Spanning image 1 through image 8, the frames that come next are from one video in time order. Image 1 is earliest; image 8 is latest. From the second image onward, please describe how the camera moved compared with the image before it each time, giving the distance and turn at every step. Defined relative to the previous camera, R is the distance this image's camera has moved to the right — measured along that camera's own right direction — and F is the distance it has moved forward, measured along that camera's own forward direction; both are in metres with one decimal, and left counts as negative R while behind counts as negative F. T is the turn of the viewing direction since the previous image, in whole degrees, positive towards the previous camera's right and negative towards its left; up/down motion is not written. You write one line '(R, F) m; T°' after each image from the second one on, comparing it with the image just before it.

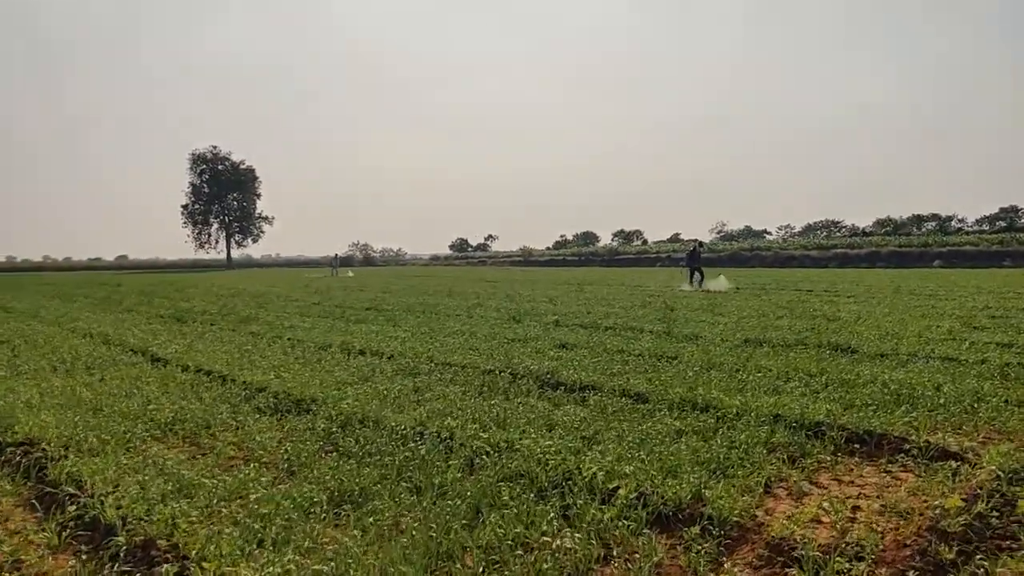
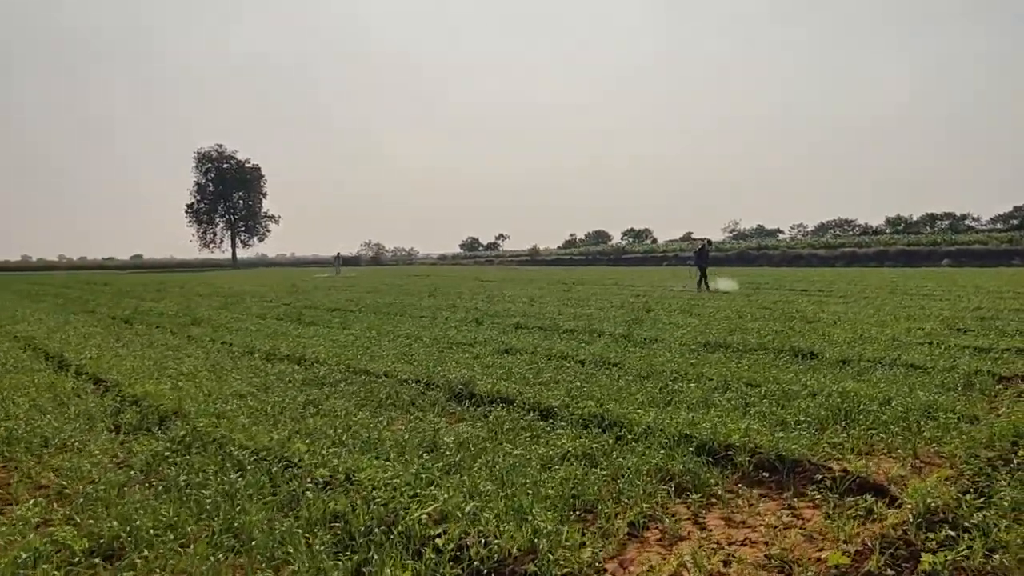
(+1.5, +1.1) m; -1°
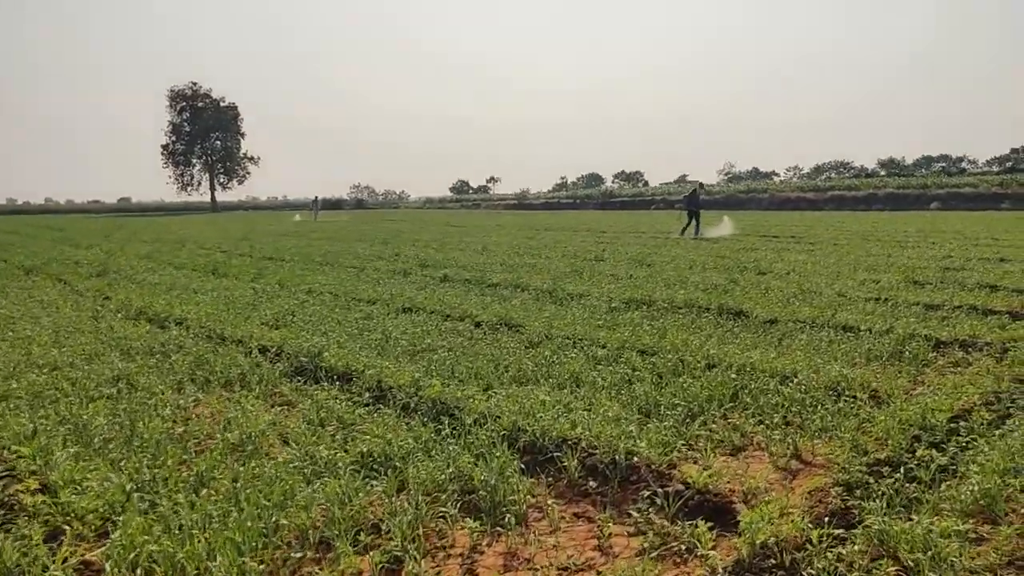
(+1.7, +1.5) m; 0°
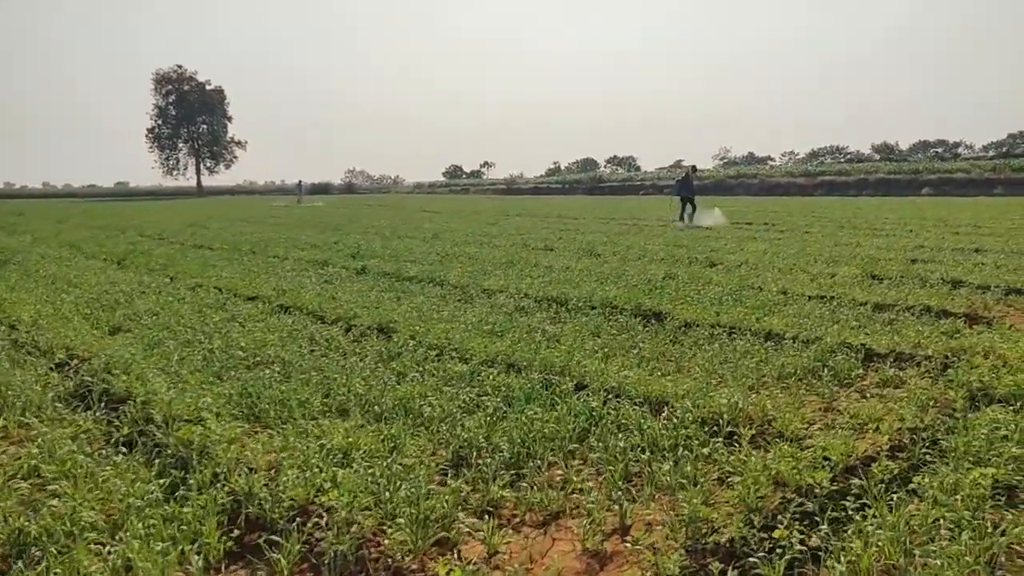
(+1.7, +1.6) m; 0°
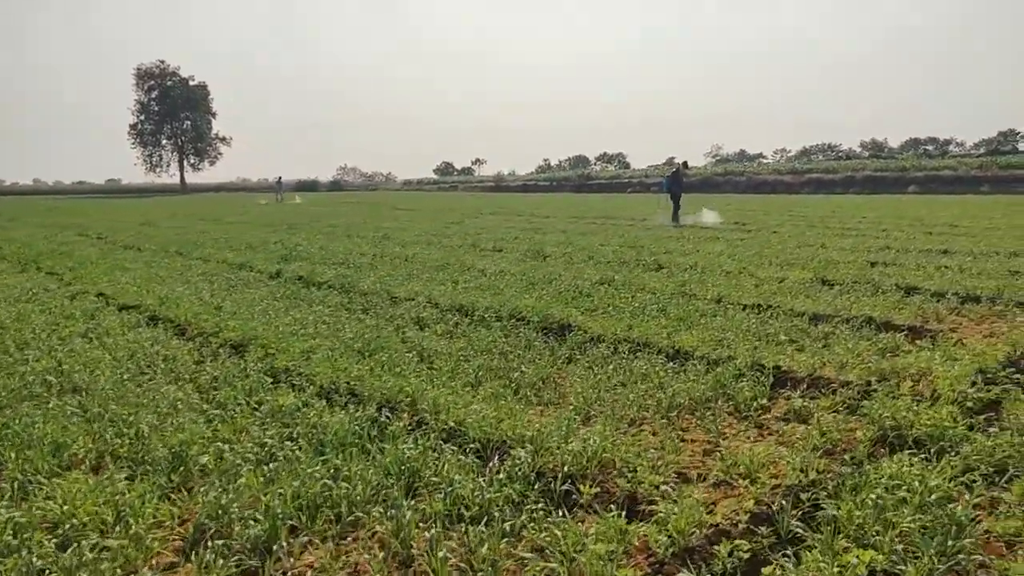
(+1.4, +1.2) m; 0°
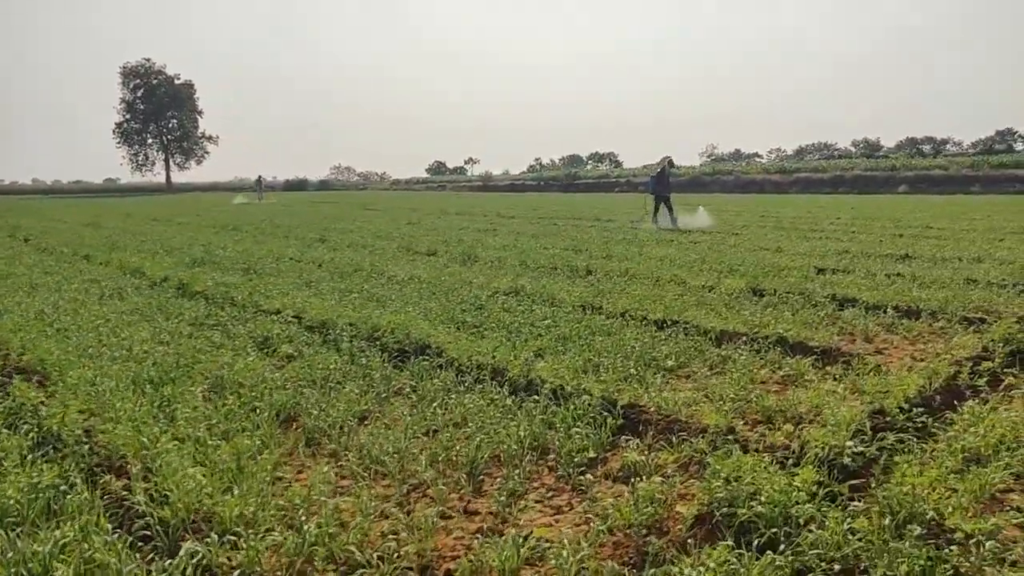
(+1.7, +1.4) m; 0°
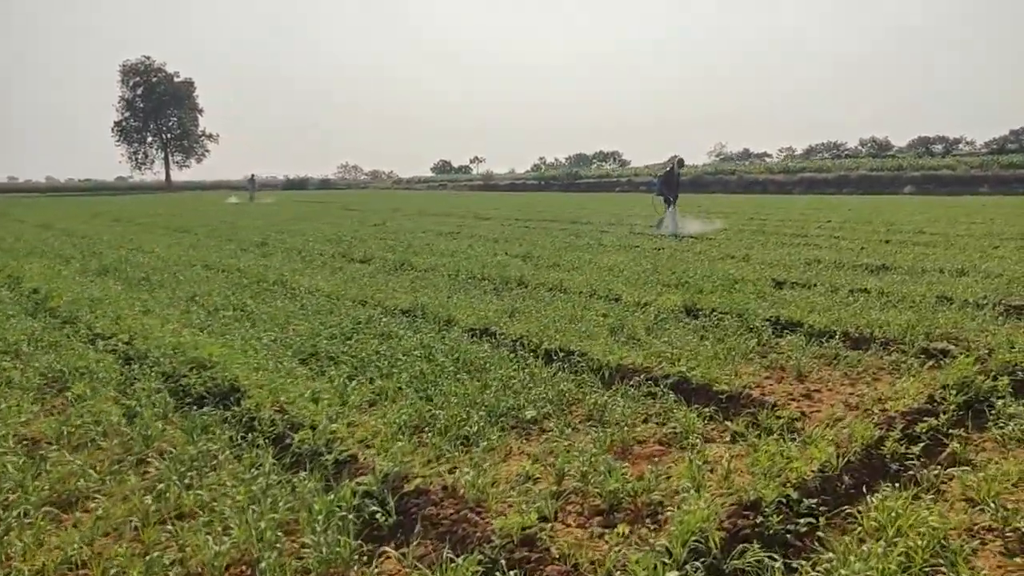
(+1.6, +1.6) m; -1°
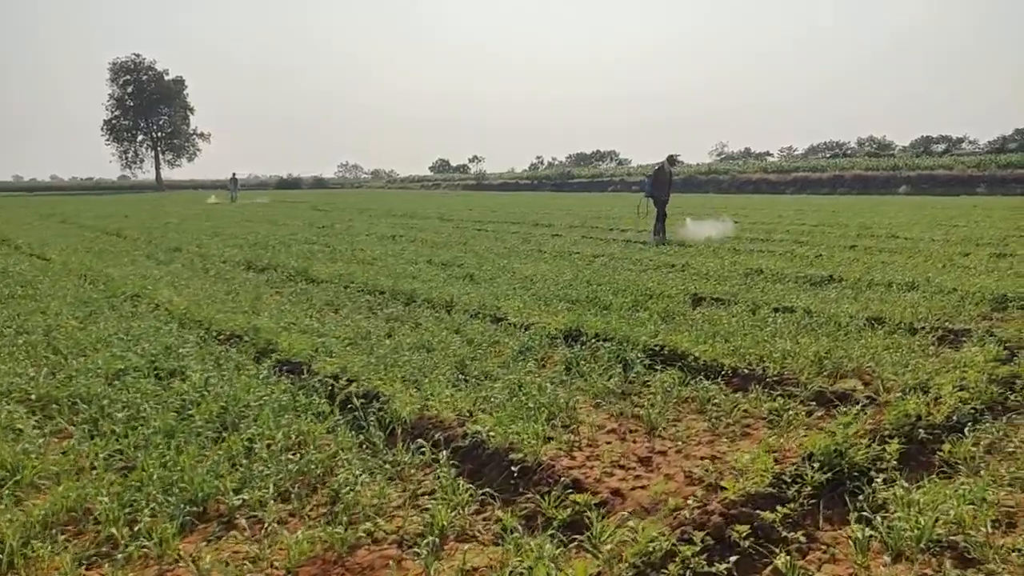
(+1.9, +1.6) m; 0°
